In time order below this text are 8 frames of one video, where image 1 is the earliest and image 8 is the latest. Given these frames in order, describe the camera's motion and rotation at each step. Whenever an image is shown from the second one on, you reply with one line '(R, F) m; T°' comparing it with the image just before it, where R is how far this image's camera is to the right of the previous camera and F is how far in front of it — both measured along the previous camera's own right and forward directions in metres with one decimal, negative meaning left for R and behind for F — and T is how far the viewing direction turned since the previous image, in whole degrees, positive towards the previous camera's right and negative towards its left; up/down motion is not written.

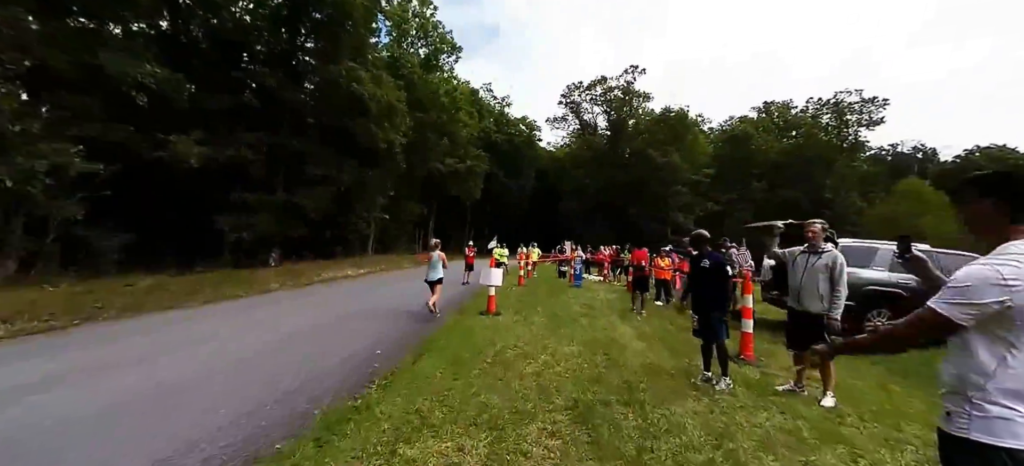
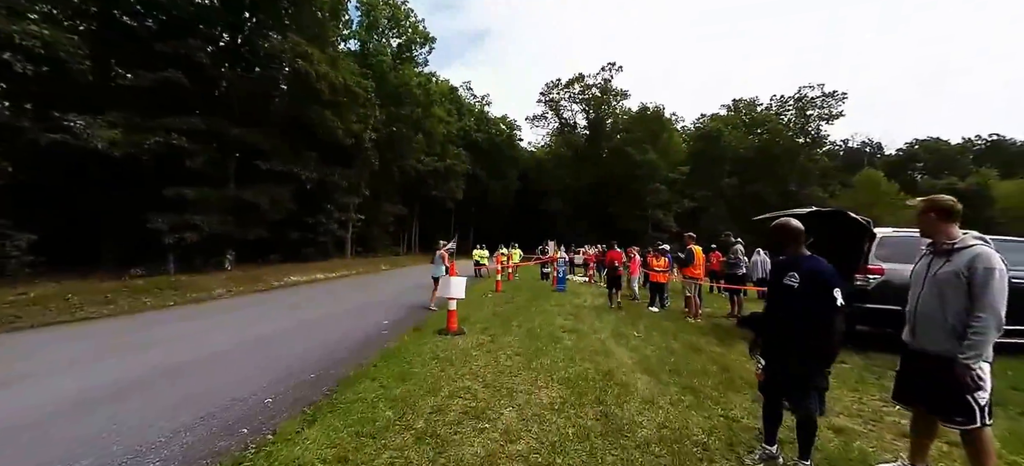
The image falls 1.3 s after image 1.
(+0.4, +2.1) m; +2°
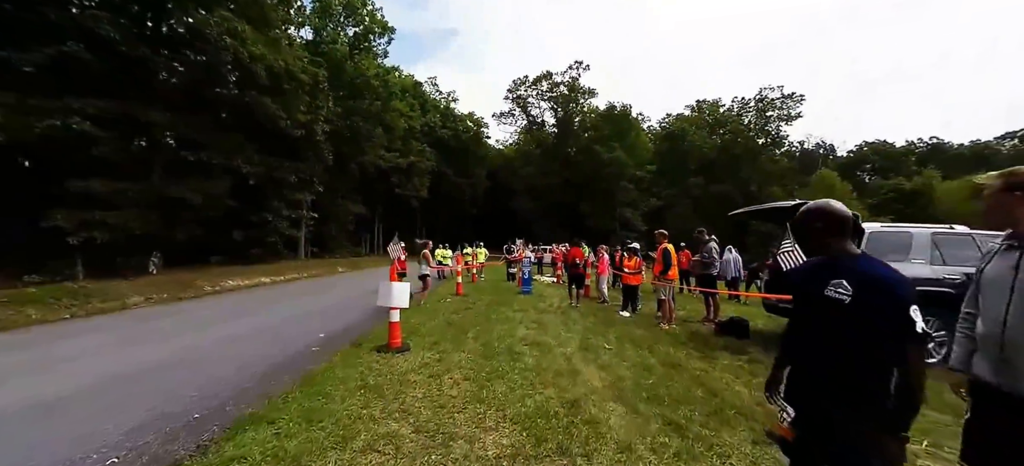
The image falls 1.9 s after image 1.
(+0.3, +1.1) m; +4°
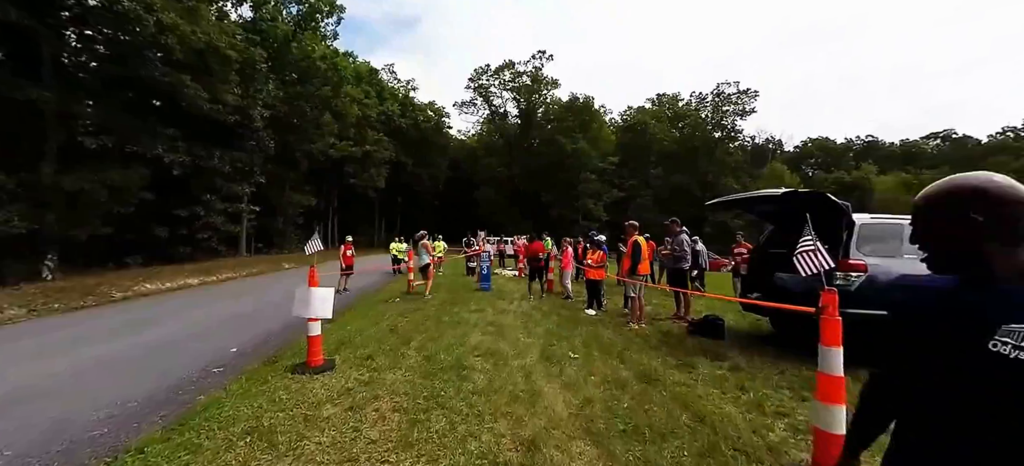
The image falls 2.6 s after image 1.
(+0.2, +1.1) m; +5°
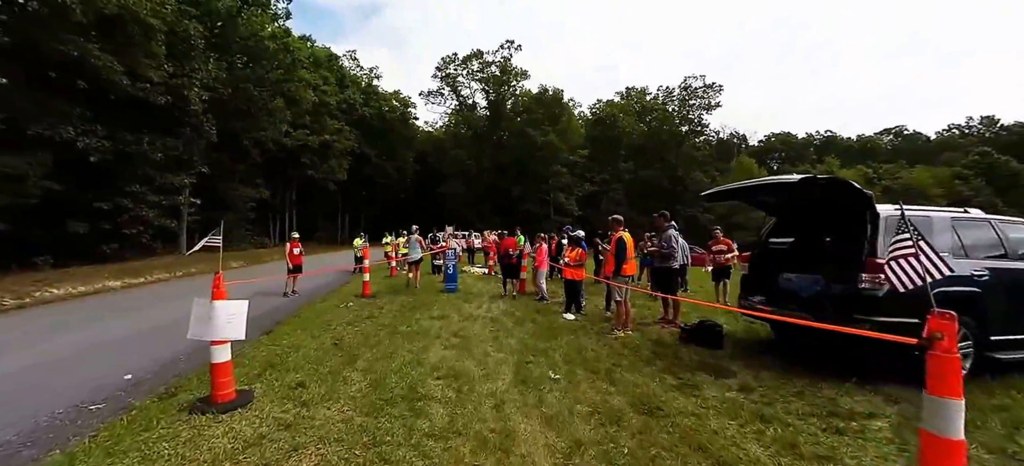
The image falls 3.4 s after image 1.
(0.0, +1.1) m; +4°
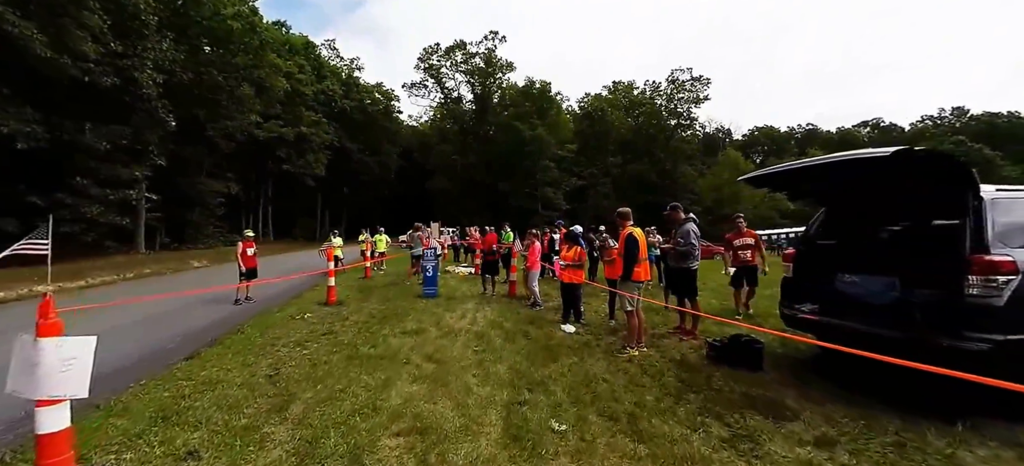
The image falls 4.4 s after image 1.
(0.0, +1.4) m; +2°
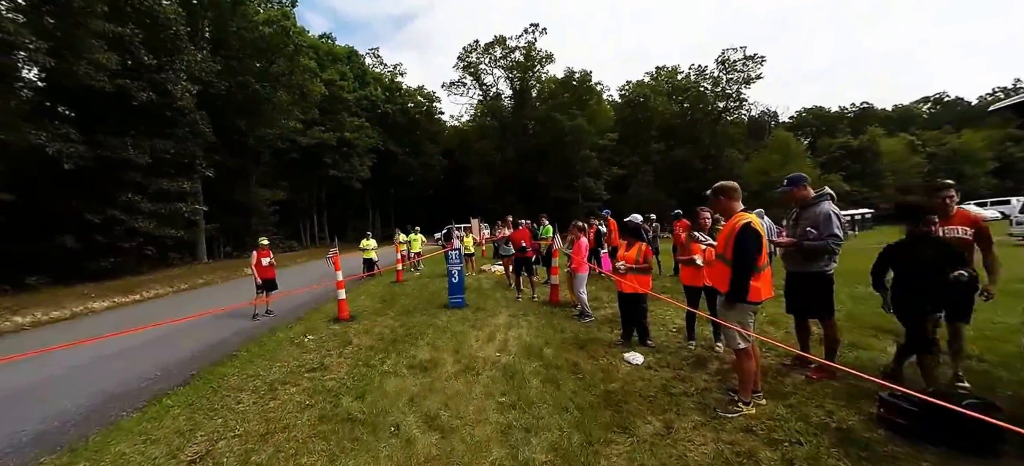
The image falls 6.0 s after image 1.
(+0.1, +1.9) m; -6°
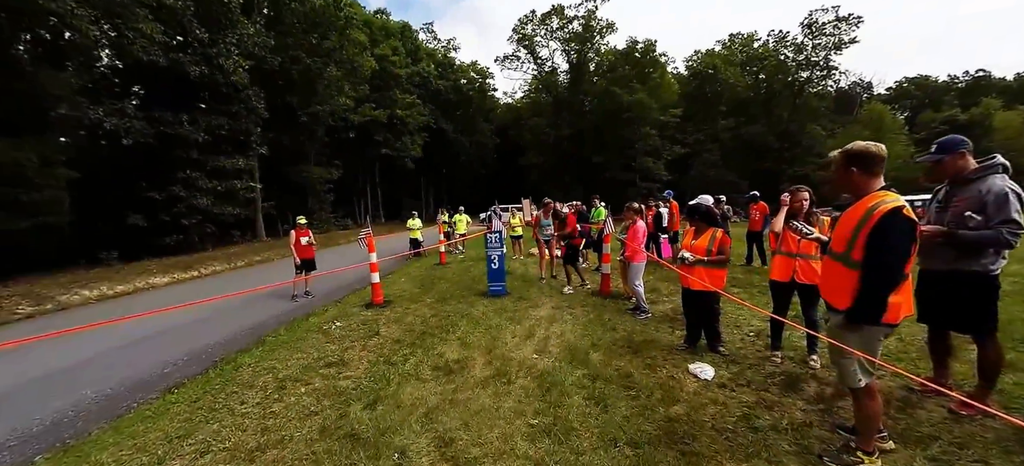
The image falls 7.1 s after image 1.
(+0.1, +0.8) m; -7°
